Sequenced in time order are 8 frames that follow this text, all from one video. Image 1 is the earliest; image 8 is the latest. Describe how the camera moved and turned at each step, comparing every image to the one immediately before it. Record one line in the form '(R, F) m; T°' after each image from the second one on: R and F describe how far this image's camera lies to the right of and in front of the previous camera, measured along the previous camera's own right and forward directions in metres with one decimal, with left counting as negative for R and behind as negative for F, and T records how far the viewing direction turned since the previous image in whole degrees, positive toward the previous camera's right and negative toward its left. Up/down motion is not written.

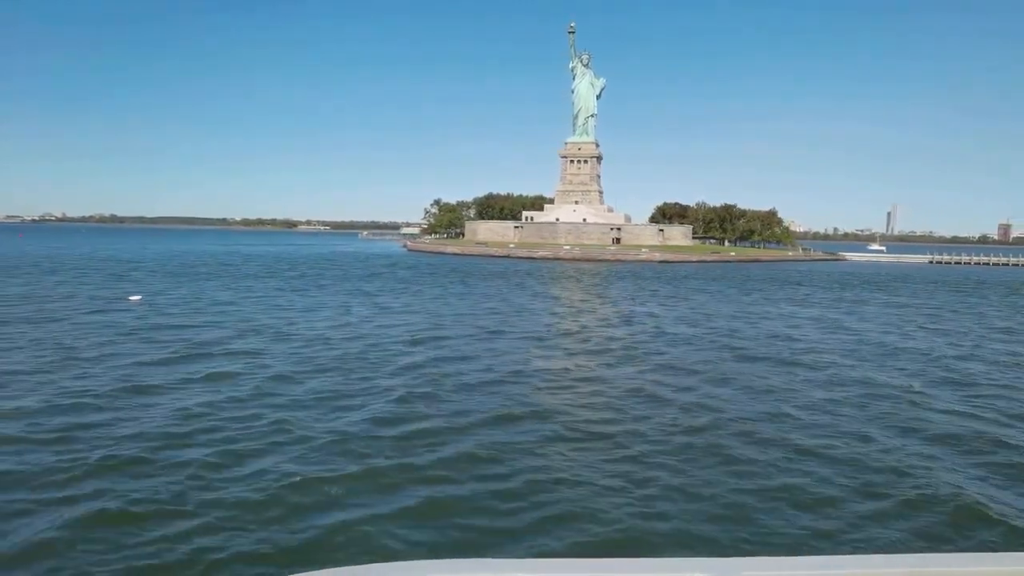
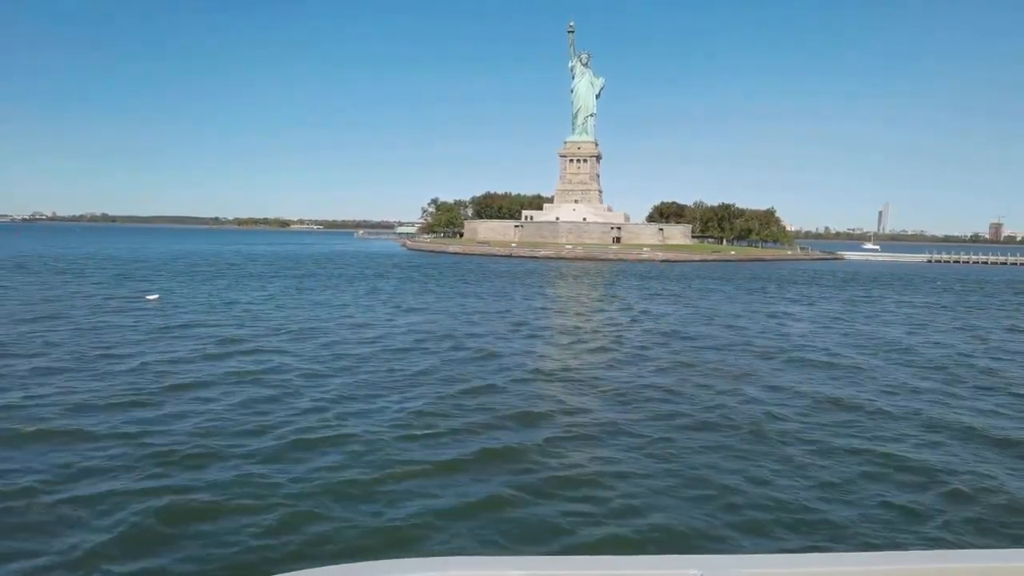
(-0.4, 0.0) m; 0°
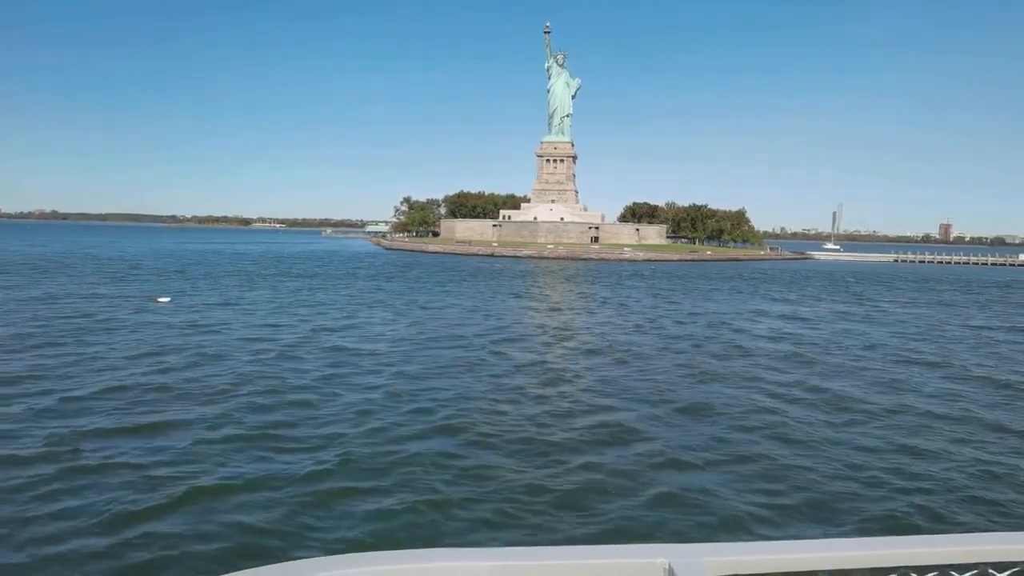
(-0.9, -0.2) m; +2°
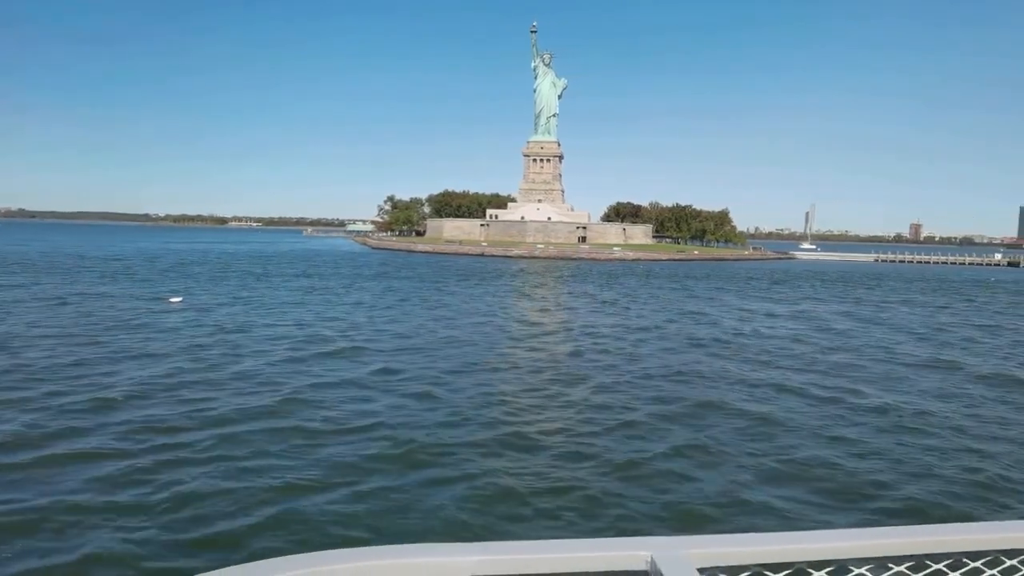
(-0.6, -0.1) m; +1°
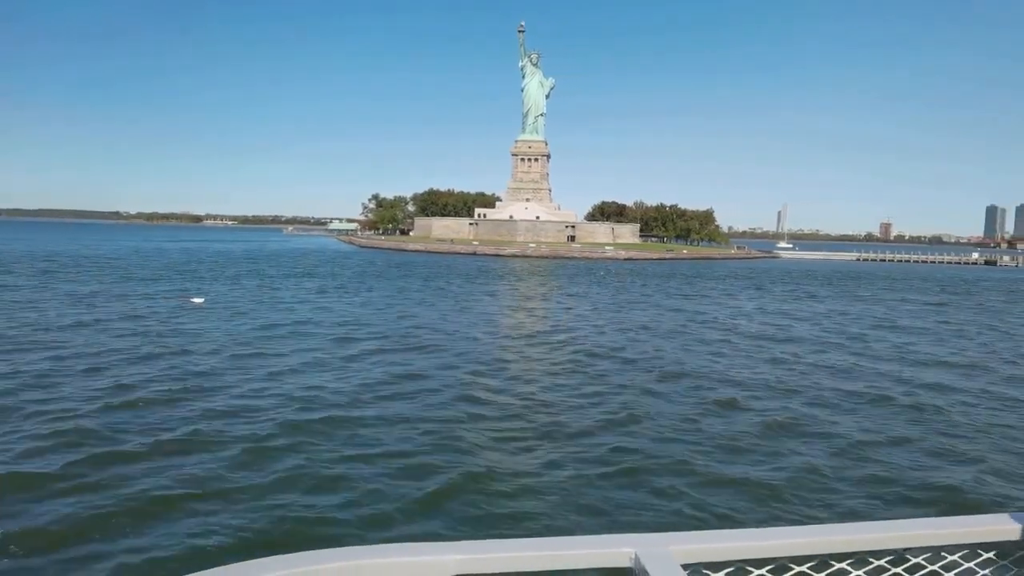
(-0.7, -0.2) m; +1°
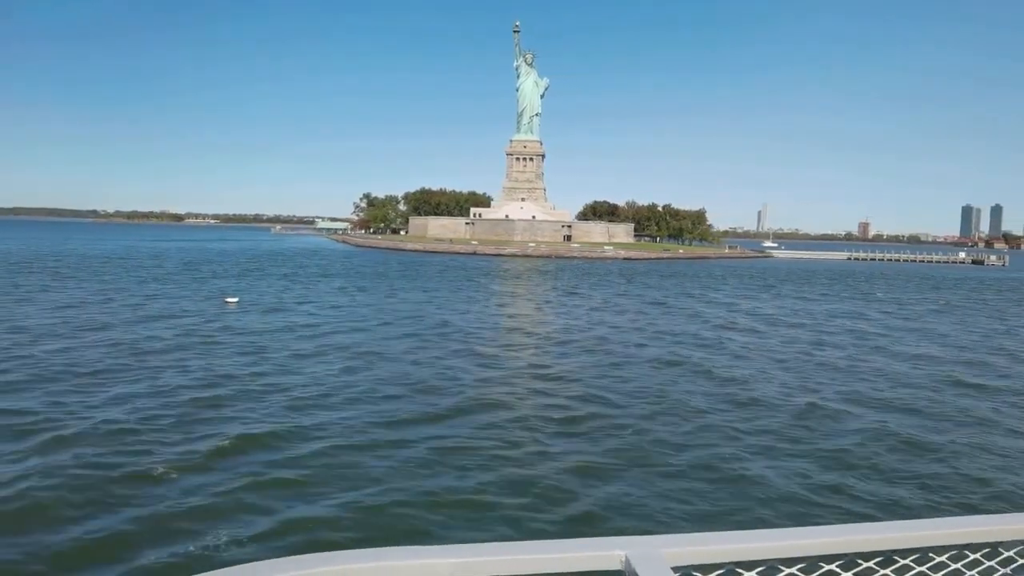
(-0.8, -0.1) m; +1°
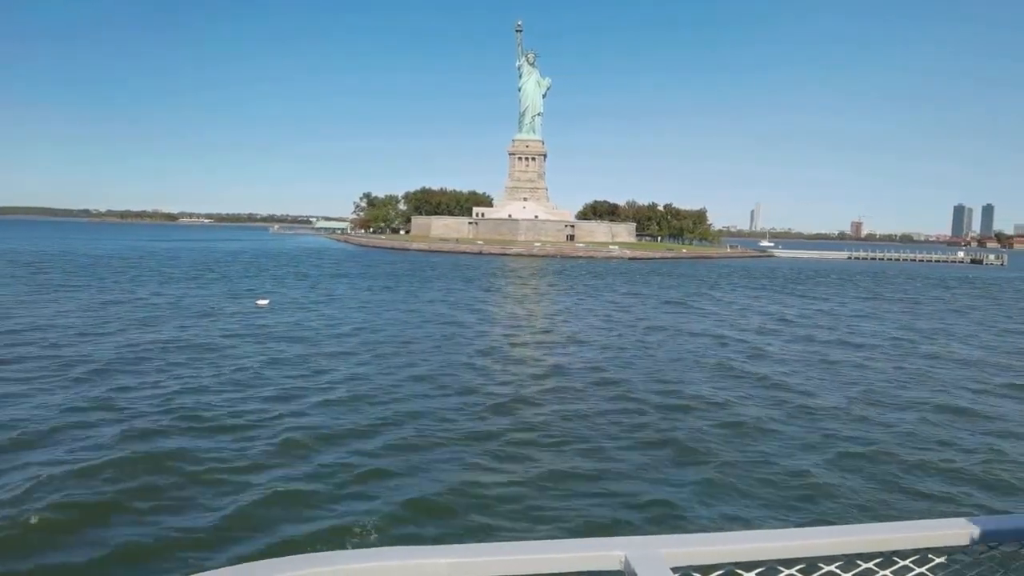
(-0.6, -0.1) m; 0°
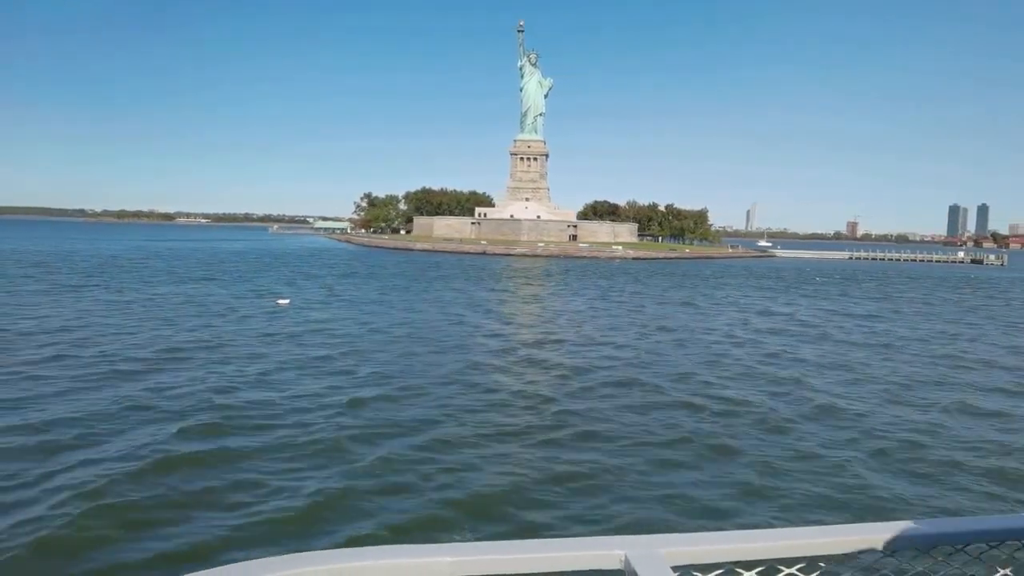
(-0.4, -0.1) m; 0°
